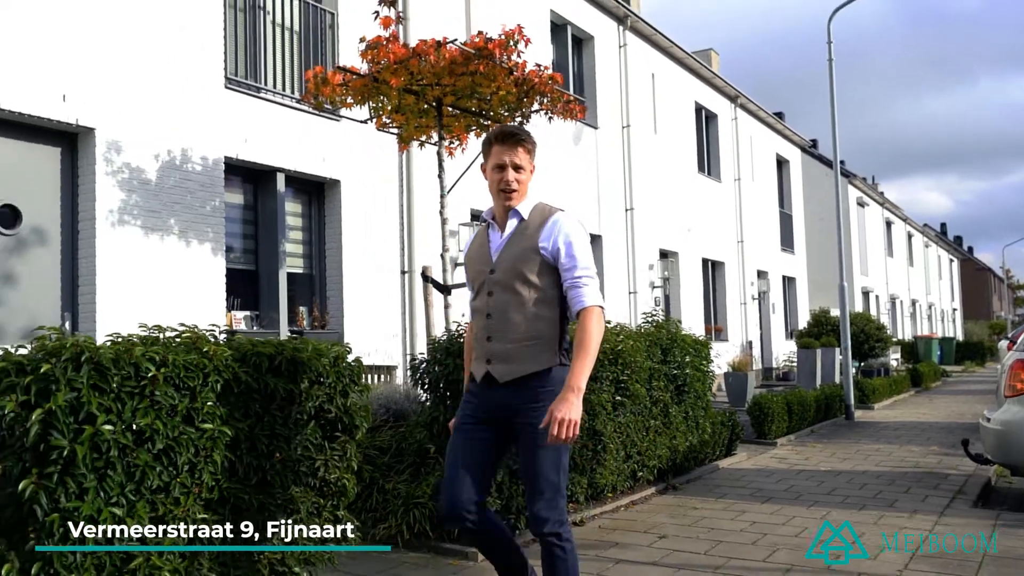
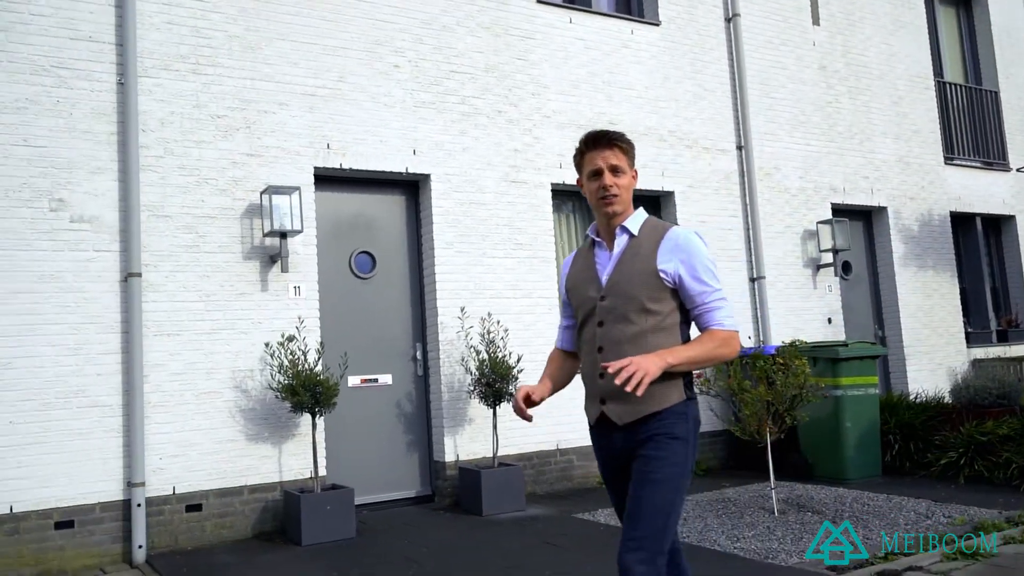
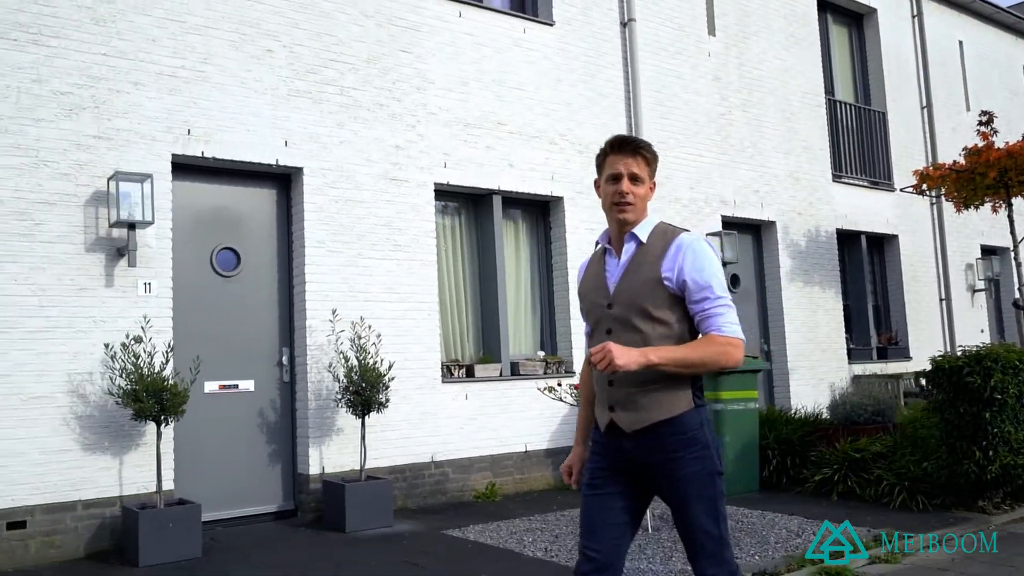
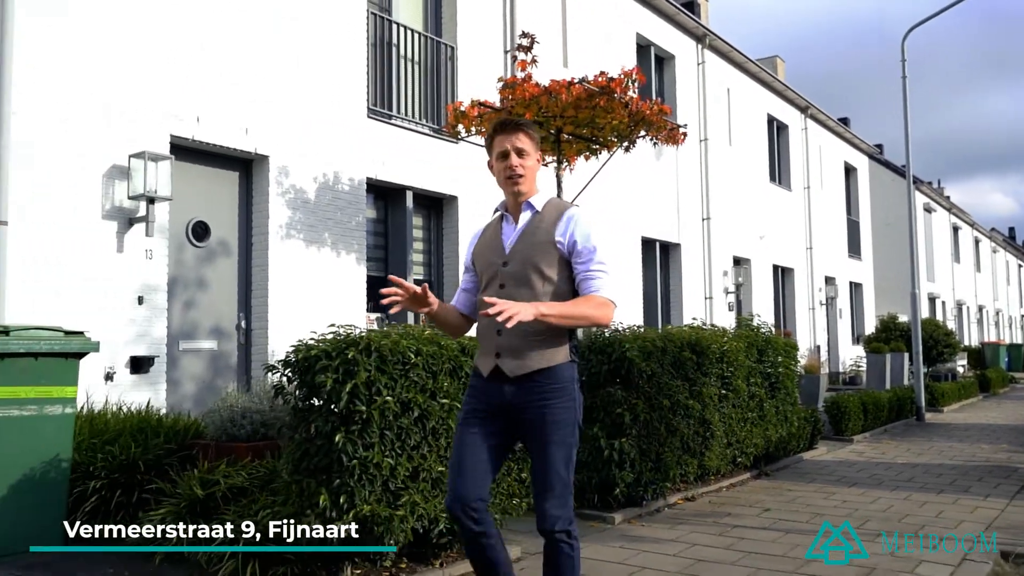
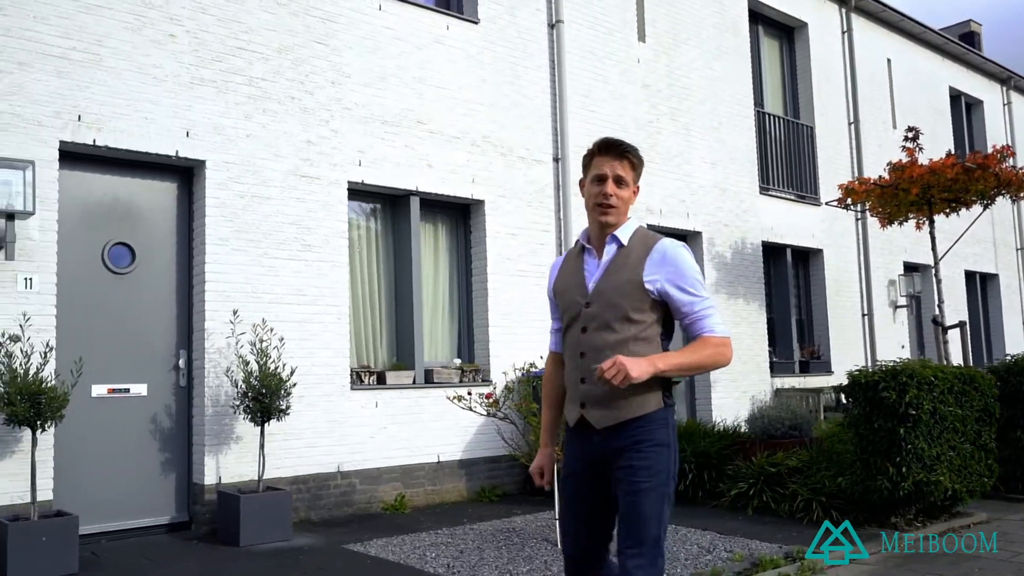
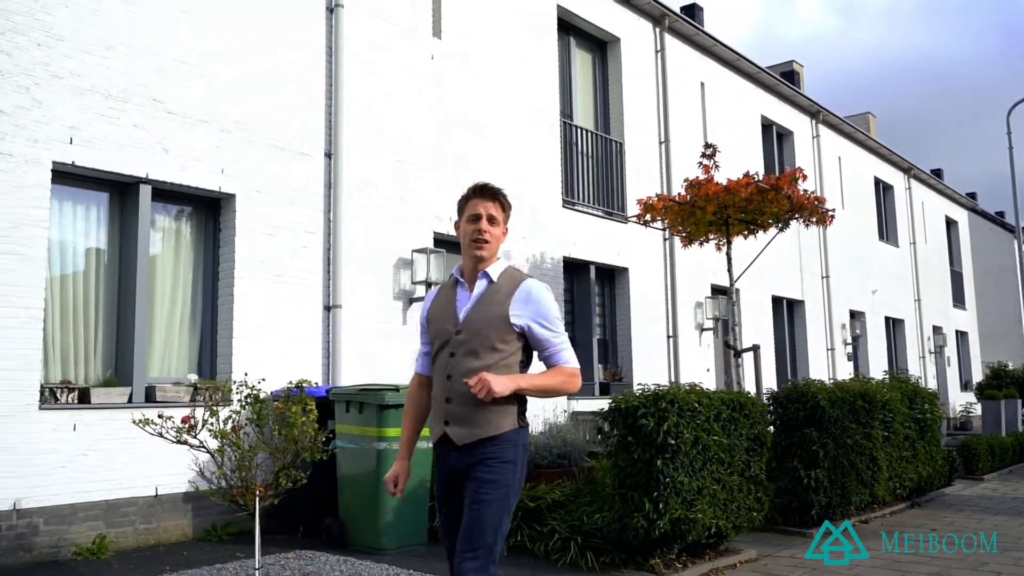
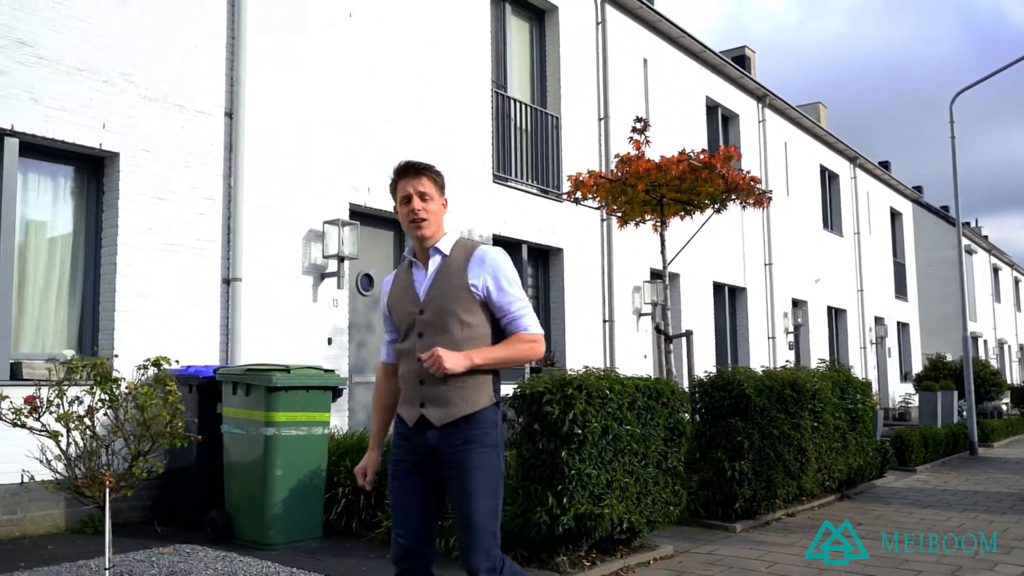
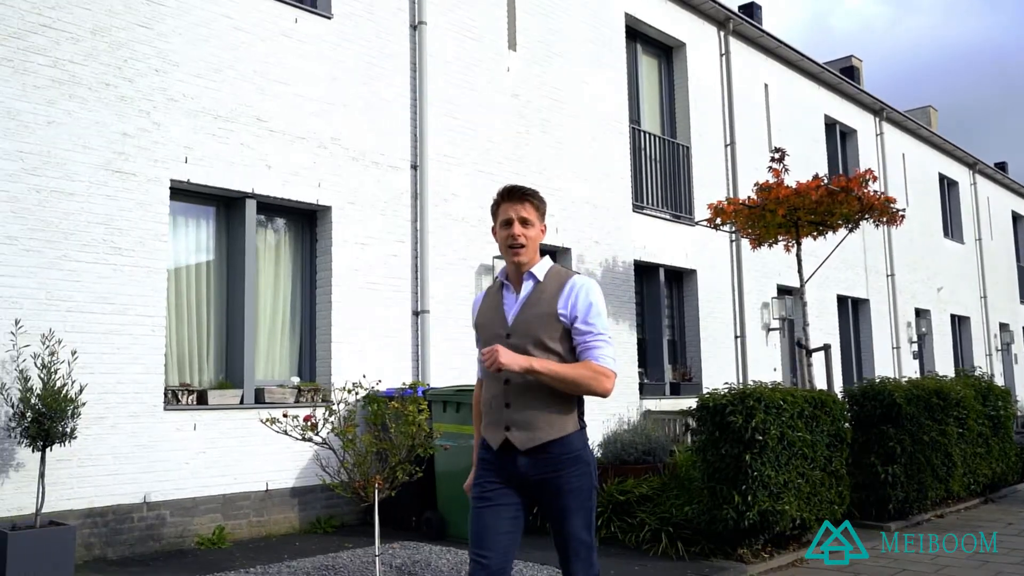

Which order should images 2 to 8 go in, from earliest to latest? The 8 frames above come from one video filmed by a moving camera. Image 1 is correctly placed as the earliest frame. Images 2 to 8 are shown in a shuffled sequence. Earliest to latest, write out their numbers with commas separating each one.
4, 7, 6, 8, 5, 3, 2
